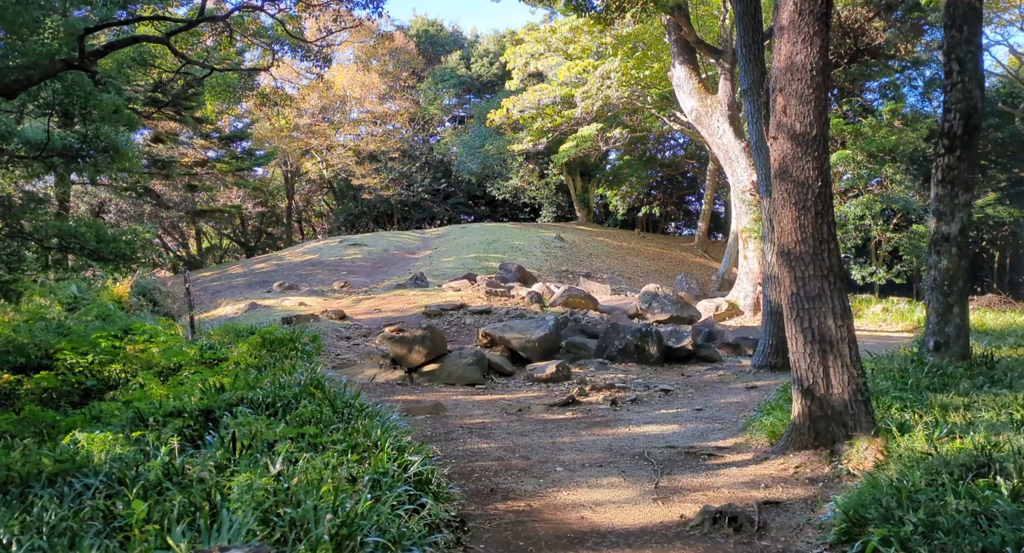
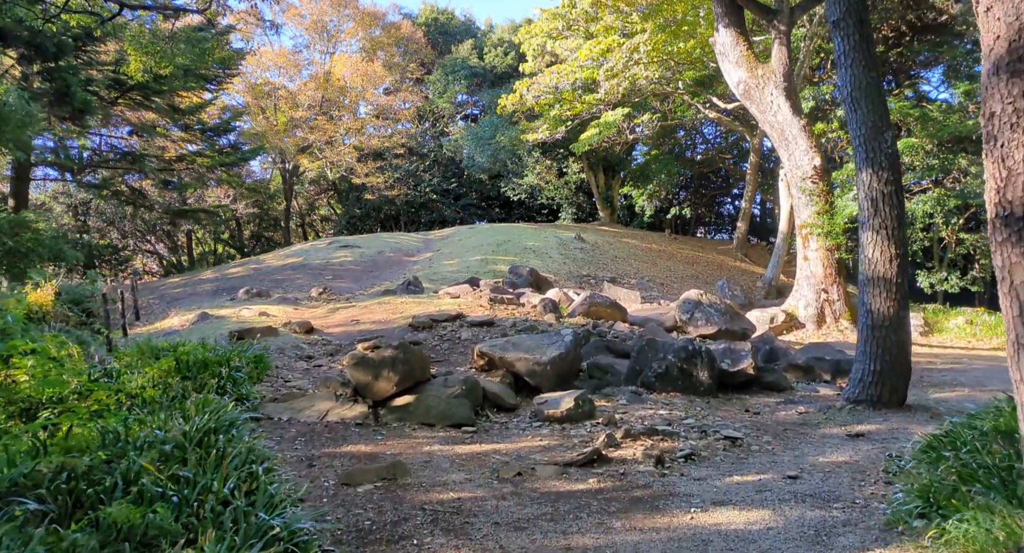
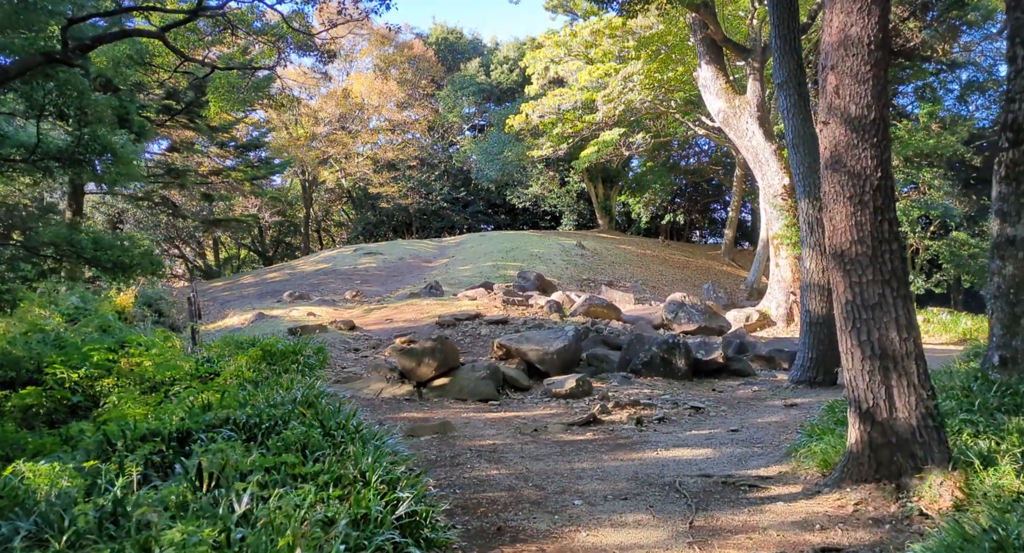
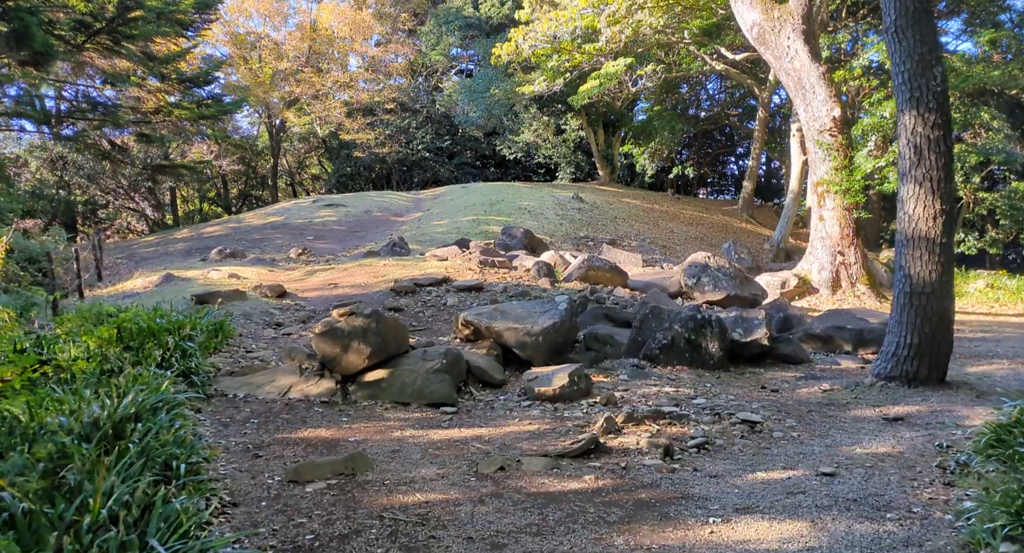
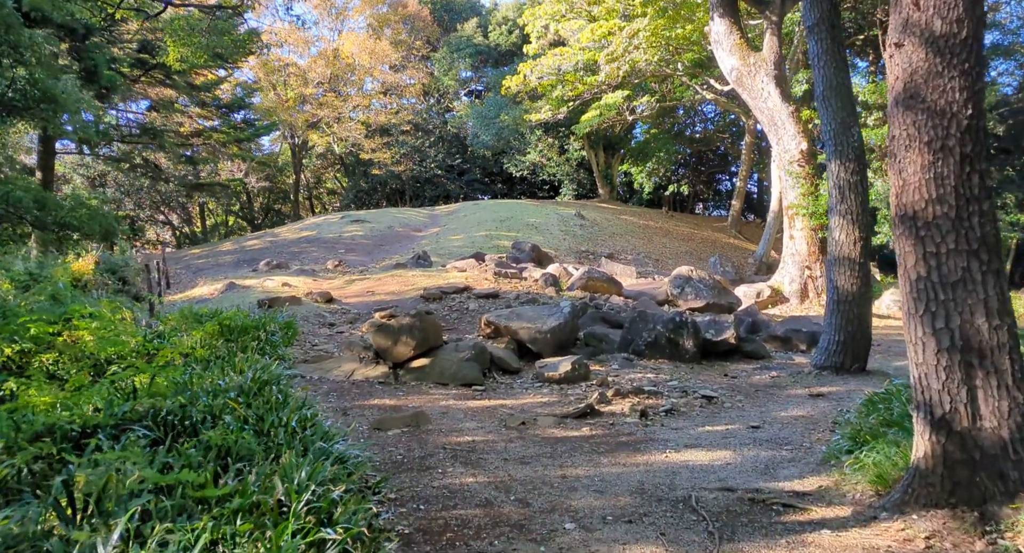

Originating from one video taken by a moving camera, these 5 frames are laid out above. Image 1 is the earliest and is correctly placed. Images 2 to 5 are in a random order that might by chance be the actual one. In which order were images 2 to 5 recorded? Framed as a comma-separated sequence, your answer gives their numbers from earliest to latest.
3, 5, 2, 4
